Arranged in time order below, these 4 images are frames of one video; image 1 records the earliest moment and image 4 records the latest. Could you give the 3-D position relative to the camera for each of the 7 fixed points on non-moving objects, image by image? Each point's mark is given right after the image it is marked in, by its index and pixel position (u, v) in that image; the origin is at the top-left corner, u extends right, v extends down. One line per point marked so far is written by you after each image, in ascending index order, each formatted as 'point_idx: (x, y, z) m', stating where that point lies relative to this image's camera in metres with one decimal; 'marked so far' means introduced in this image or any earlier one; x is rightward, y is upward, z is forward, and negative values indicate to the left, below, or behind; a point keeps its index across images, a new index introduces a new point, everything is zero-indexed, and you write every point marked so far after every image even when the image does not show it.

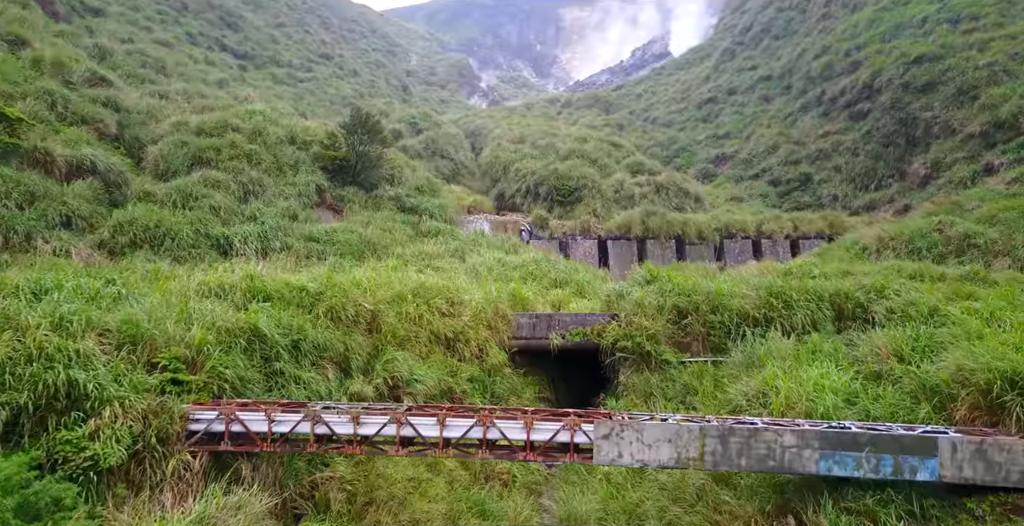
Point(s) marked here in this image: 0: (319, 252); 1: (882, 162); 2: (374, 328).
0: (-3.5, +0.2, +10.7) m
1: (+10.8, +2.8, +17.0) m
2: (-1.5, -0.7, +6.4) m
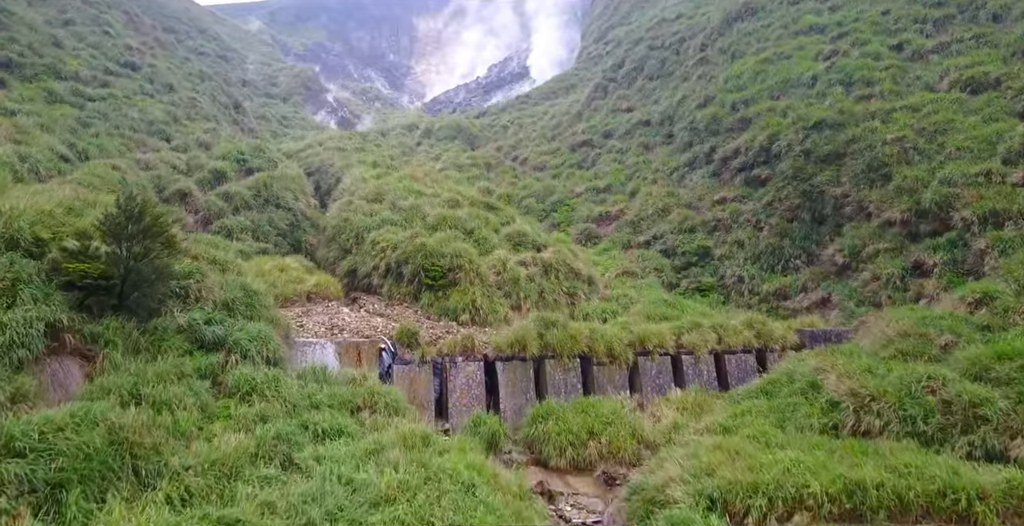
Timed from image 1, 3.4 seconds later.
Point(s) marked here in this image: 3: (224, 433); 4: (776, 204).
0: (-5.1, -2.2, +6.2) m
1: (+7.3, +0.6, +15.6) m
2: (-2.1, -3.0, +2.5) m
3: (-3.5, -2.0, +7.4) m
4: (+7.4, +1.6, +16.4) m
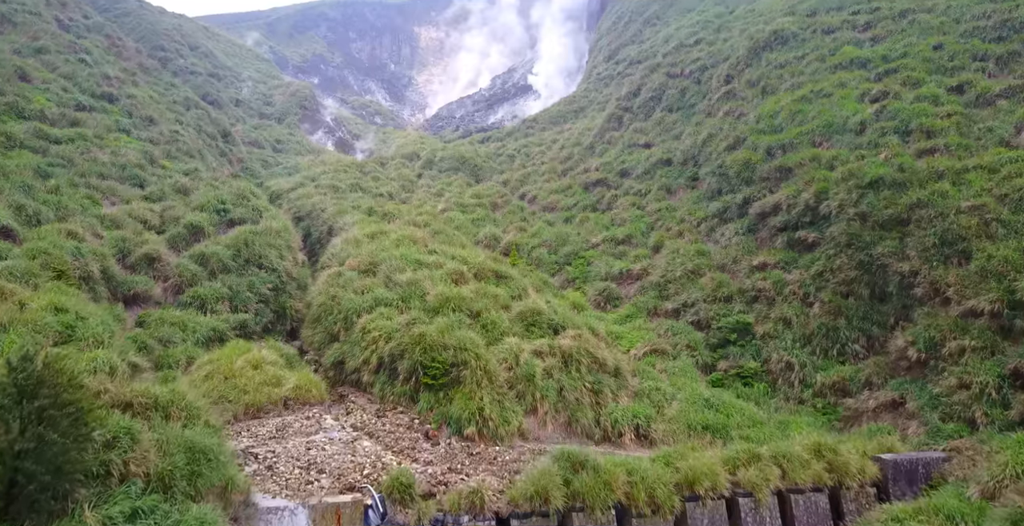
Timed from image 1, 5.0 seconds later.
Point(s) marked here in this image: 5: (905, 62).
0: (-4.8, -4.1, +4.0) m
1: (+7.6, -1.3, +13.4) m
2: (-1.9, -4.9, +0.3) m
3: (-3.2, -3.9, +5.3) m
4: (+7.7, -0.3, +14.3) m
5: (+12.6, +6.5, +18.9) m
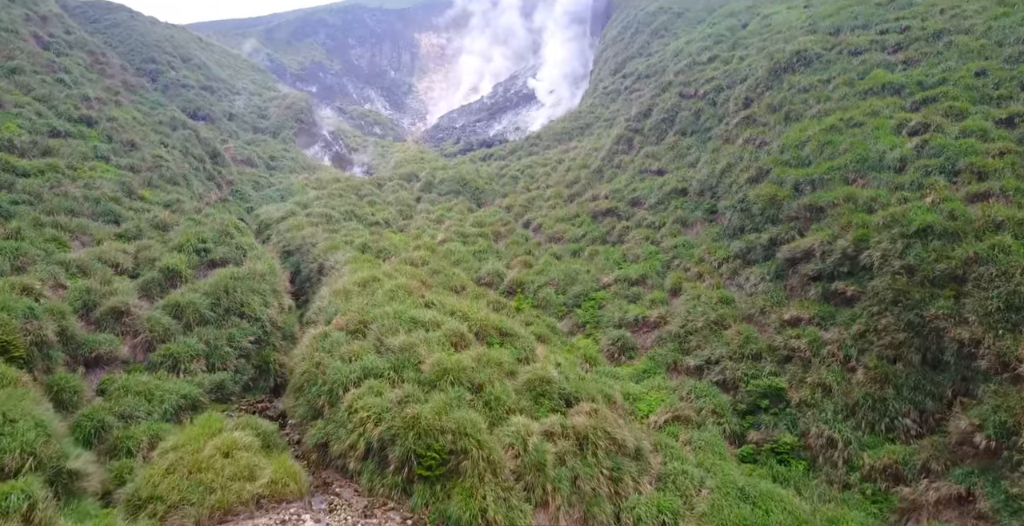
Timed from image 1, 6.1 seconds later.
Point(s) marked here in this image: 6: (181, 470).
0: (-4.7, -5.4, +2.5) m
1: (+7.7, -2.7, +11.9) m
2: (-1.8, -6.1, -1.3) m
3: (-3.1, -5.2, +3.7) m
4: (+7.8, -1.6, +12.7) m
5: (+12.8, +5.1, +17.4) m
6: (-5.6, -3.5, +10.0) m
